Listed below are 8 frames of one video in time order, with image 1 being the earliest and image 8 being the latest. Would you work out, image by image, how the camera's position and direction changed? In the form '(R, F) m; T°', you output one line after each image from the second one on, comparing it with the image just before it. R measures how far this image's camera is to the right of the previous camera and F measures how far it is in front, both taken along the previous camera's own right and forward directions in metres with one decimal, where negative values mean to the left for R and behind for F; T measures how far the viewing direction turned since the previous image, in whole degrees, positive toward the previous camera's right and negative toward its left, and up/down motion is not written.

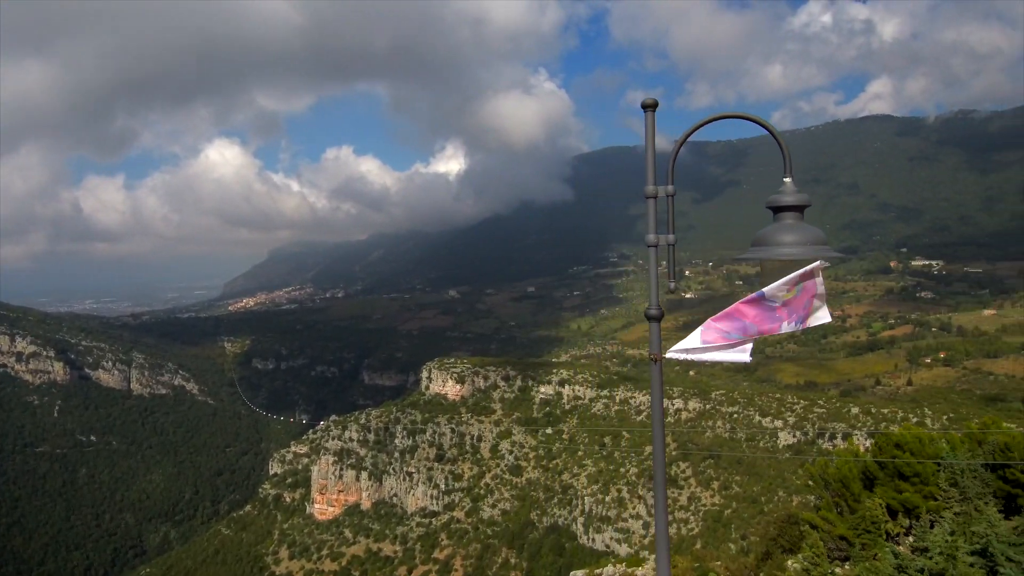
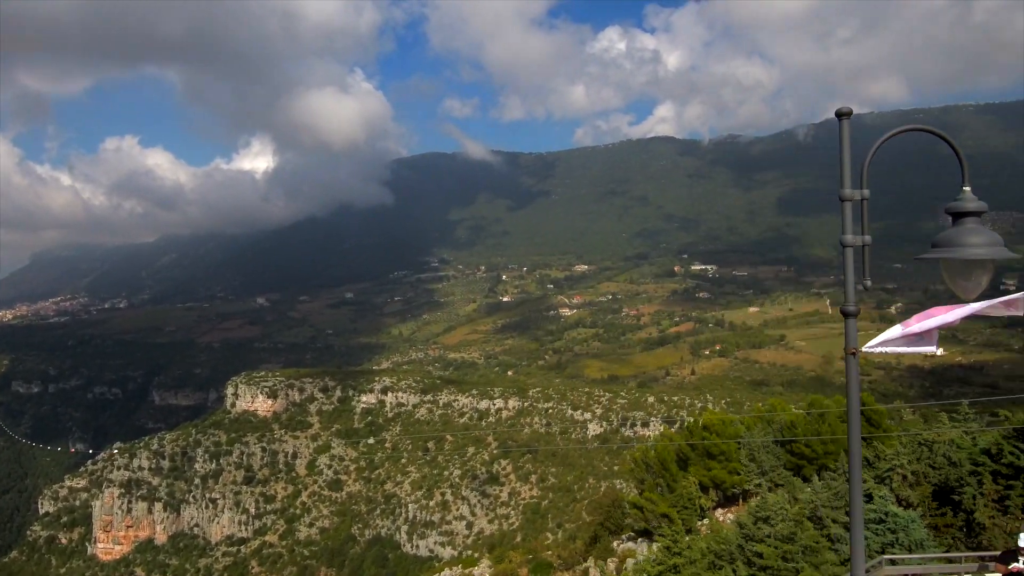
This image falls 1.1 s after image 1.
(-0.6, +0.5) m; +16°
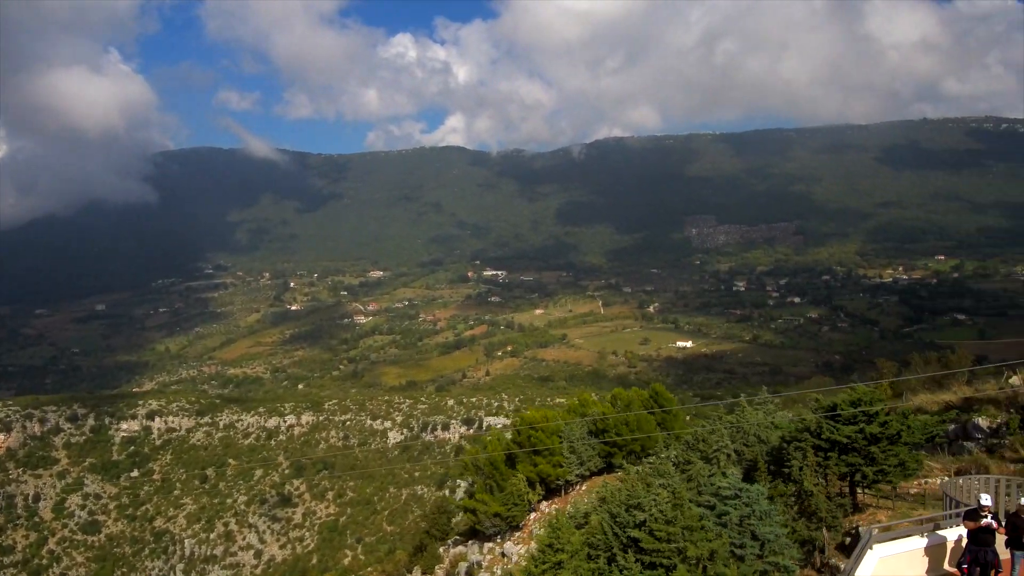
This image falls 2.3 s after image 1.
(-1.1, +0.3) m; +17°
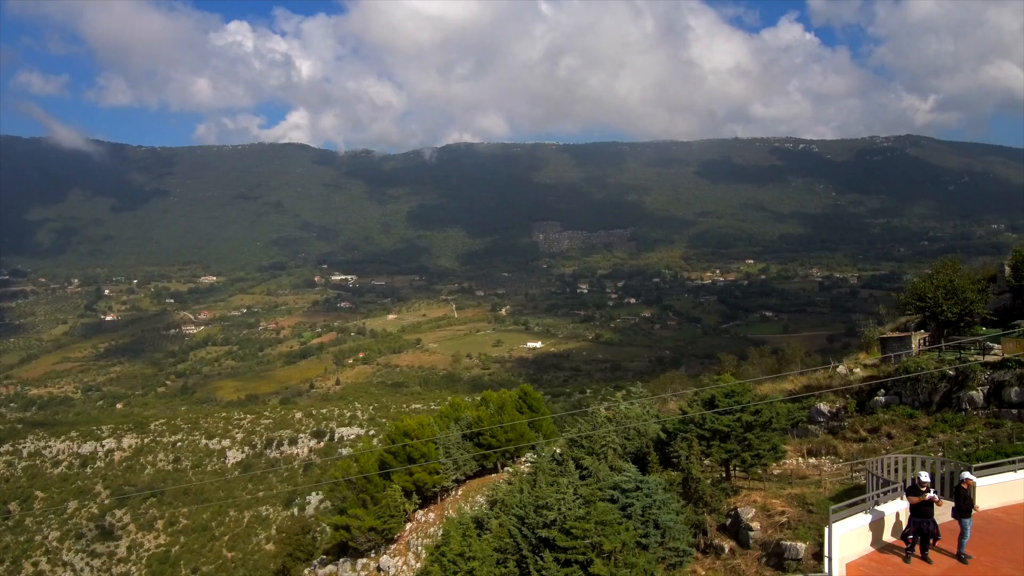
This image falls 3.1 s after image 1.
(-0.7, +0.2) m; +13°
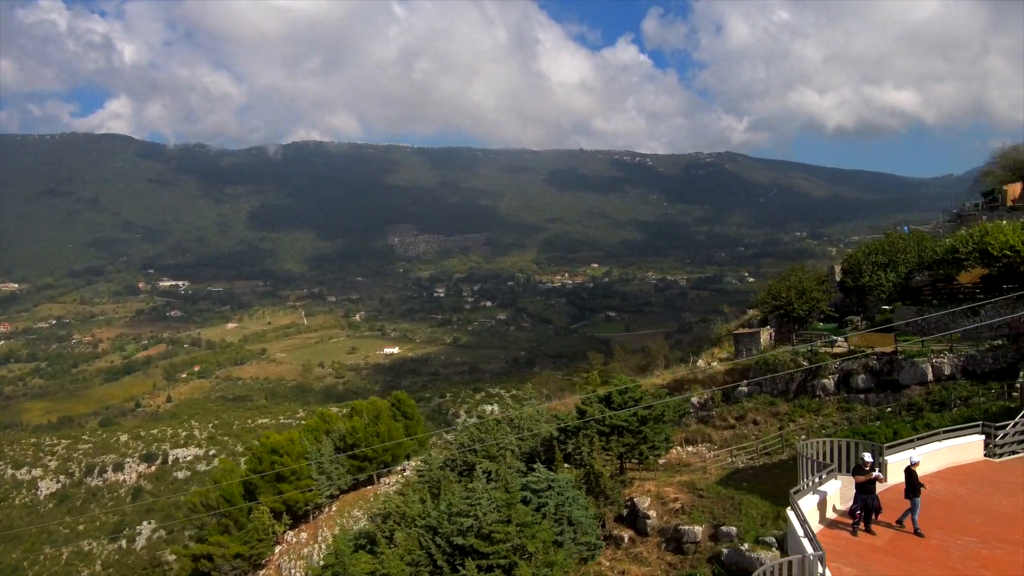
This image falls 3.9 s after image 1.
(-0.8, +0.1) m; +13°
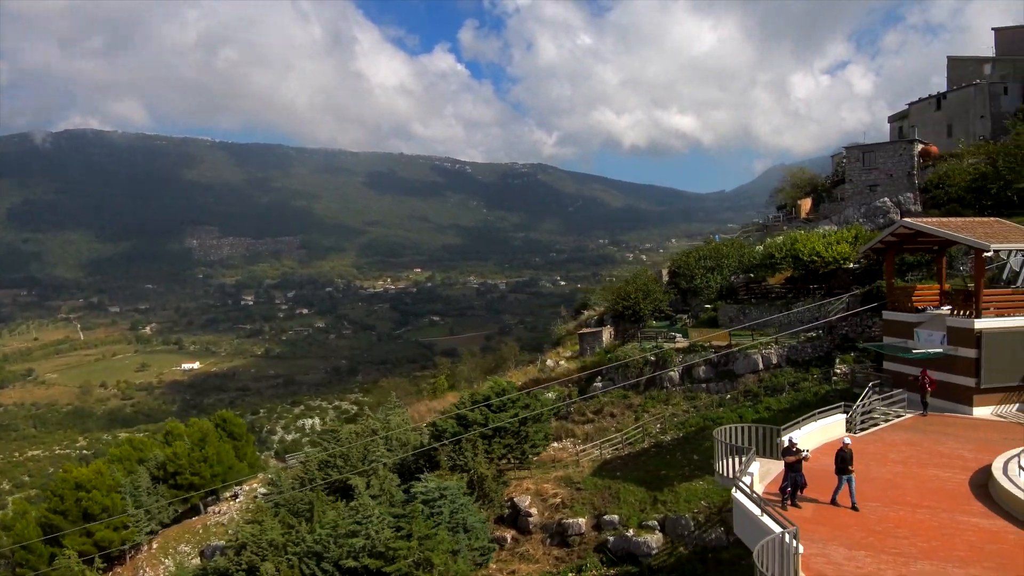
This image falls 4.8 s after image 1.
(-0.9, +0.2) m; +16°
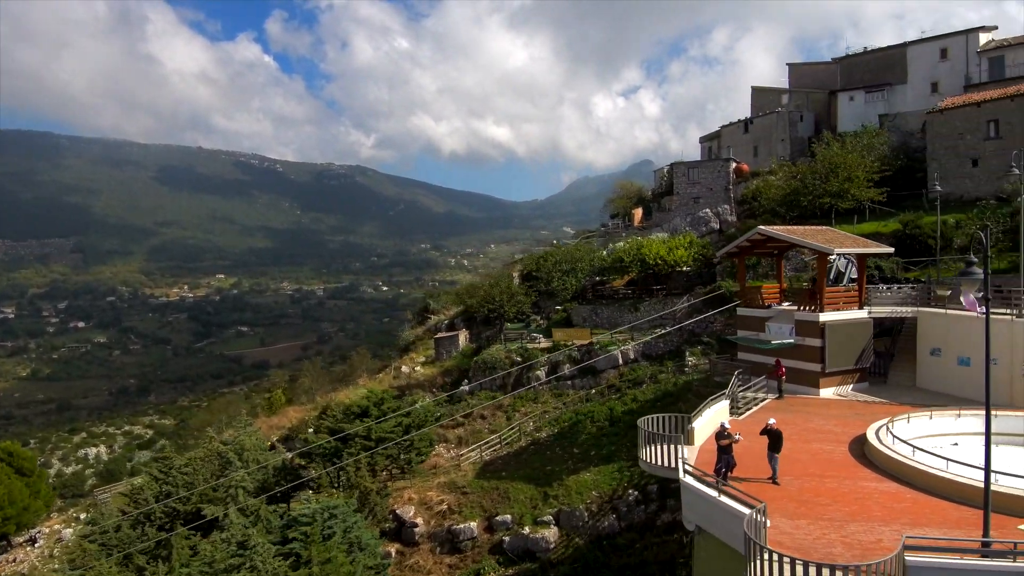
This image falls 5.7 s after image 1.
(-1.0, +0.2) m; +15°
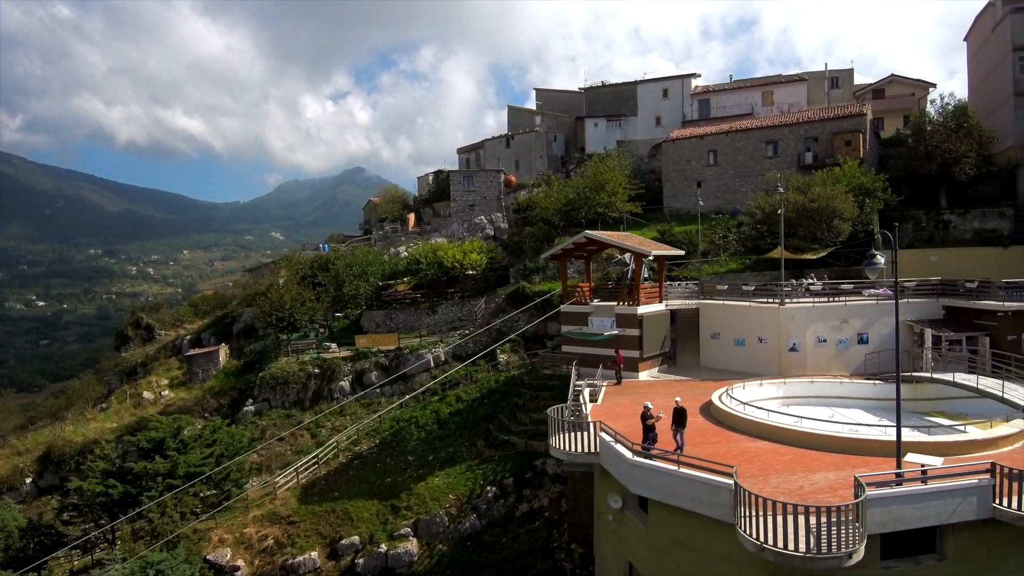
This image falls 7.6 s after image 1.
(-1.8, +0.5) m; +24°
